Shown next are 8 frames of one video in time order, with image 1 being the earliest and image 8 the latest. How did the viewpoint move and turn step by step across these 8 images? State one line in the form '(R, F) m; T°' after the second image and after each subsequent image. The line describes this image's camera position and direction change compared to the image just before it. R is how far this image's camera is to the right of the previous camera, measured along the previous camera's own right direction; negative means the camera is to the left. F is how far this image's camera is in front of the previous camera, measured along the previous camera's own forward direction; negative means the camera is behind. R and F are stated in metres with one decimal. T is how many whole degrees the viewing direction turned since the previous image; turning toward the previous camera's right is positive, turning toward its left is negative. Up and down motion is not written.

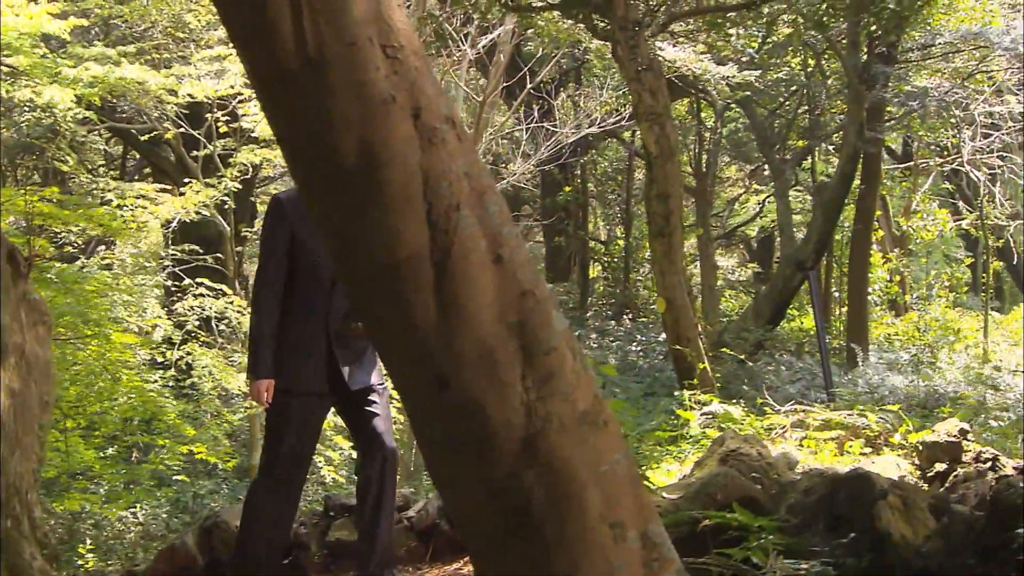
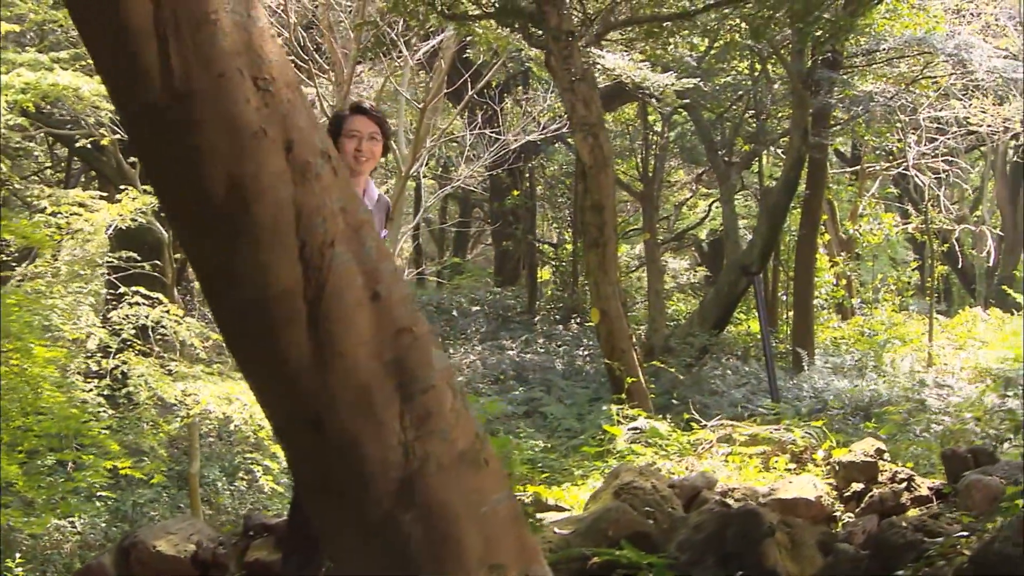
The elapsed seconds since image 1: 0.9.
(+0.2, 0.0) m; +1°
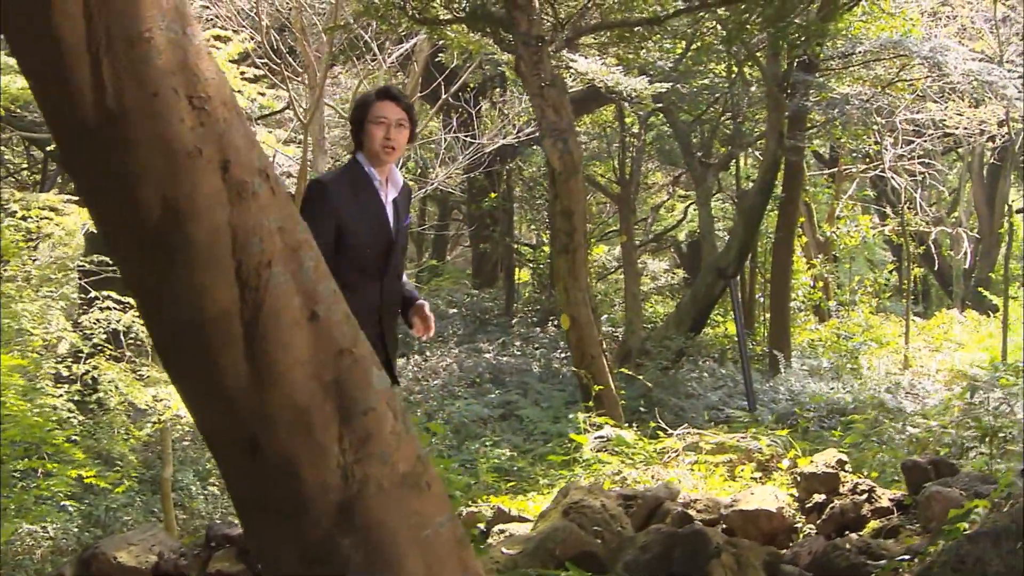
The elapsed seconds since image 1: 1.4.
(+0.1, 0.0) m; 0°
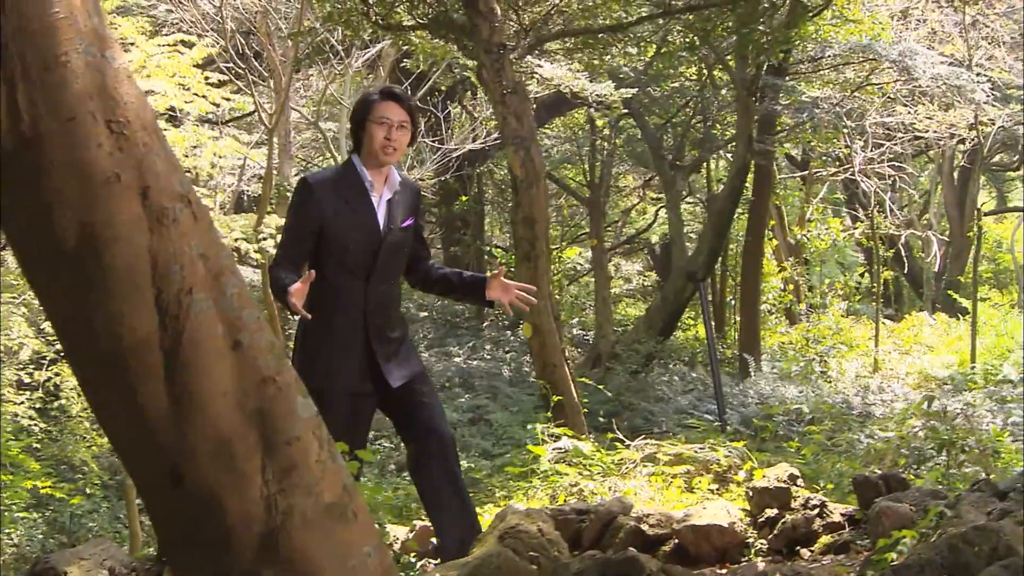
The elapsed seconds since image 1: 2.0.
(+0.1, 0.0) m; +1°
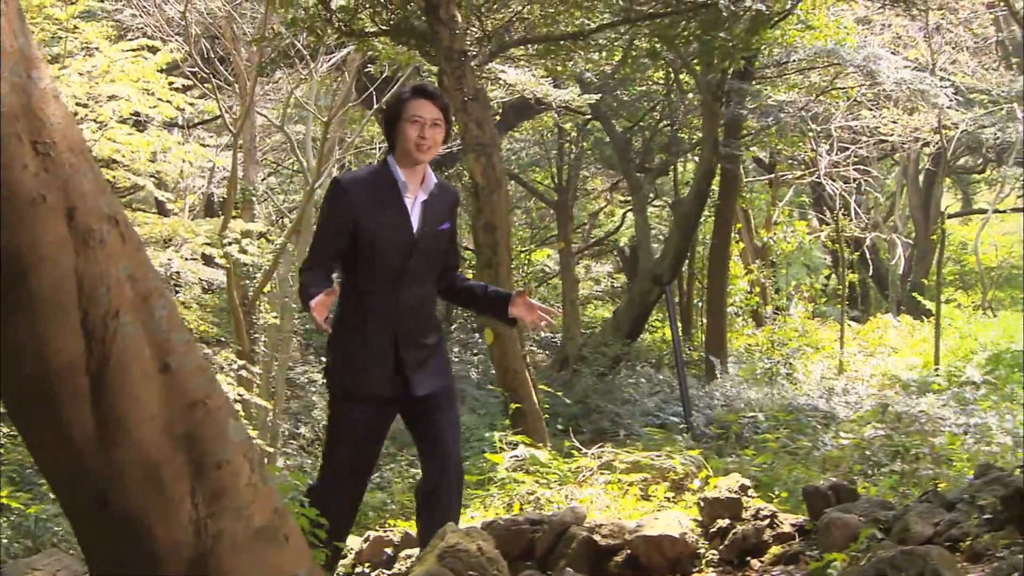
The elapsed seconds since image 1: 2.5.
(+0.1, 0.0) m; +1°
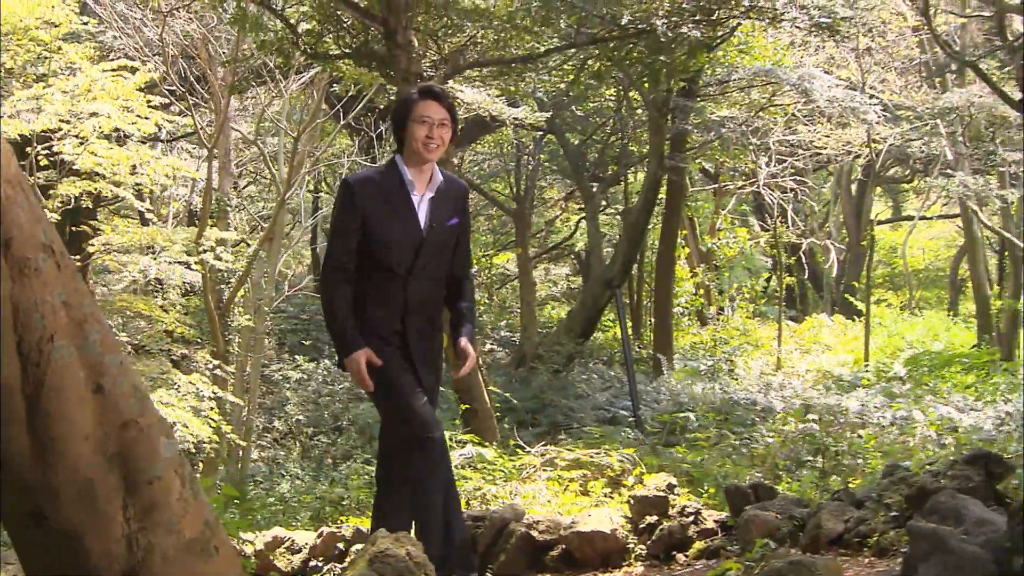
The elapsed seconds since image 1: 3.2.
(+0.2, -0.6) m; +1°
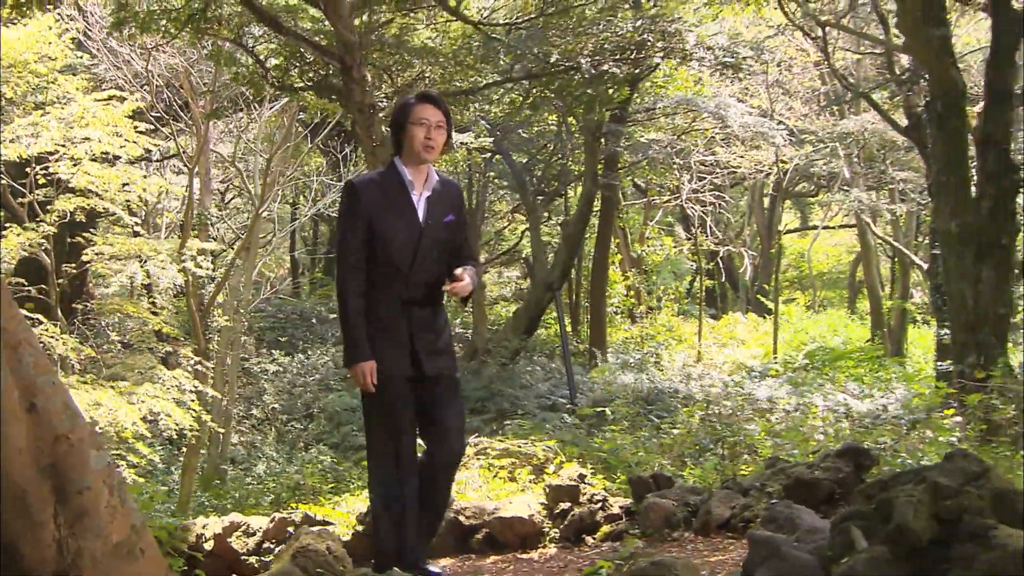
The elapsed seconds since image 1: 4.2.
(+0.3, -1.2) m; +1°
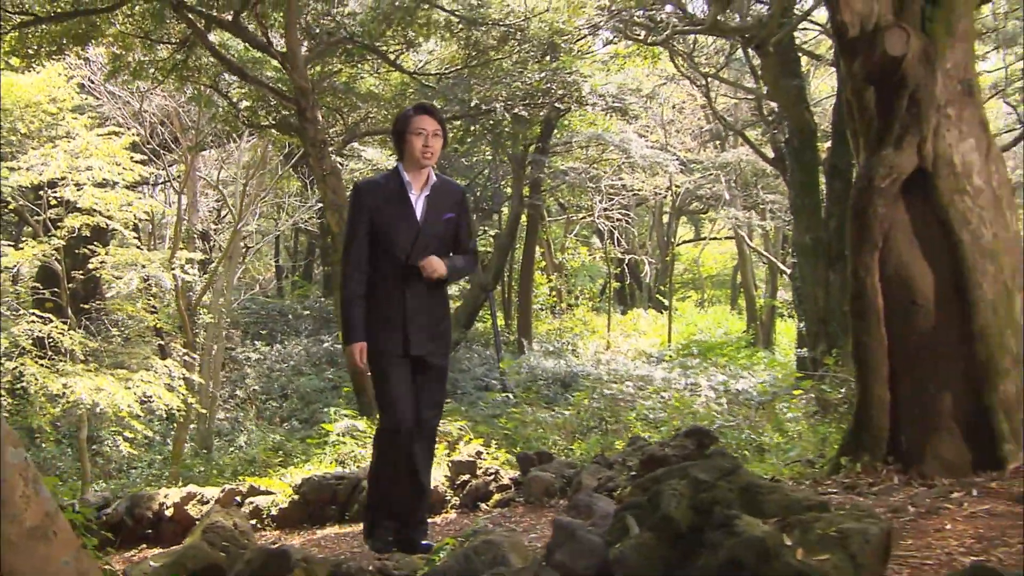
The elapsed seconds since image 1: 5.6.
(+0.9, -2.0) m; -1°
